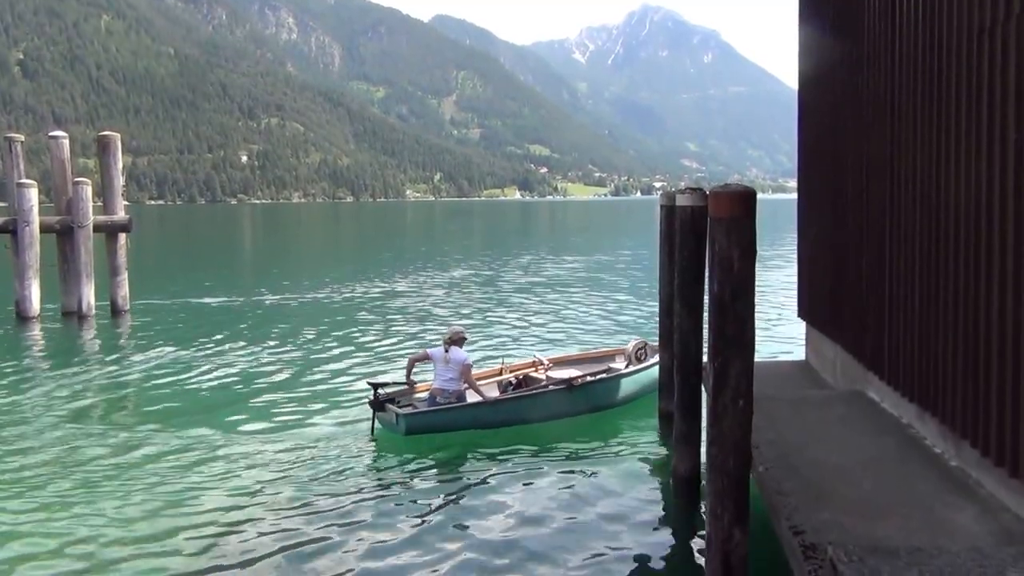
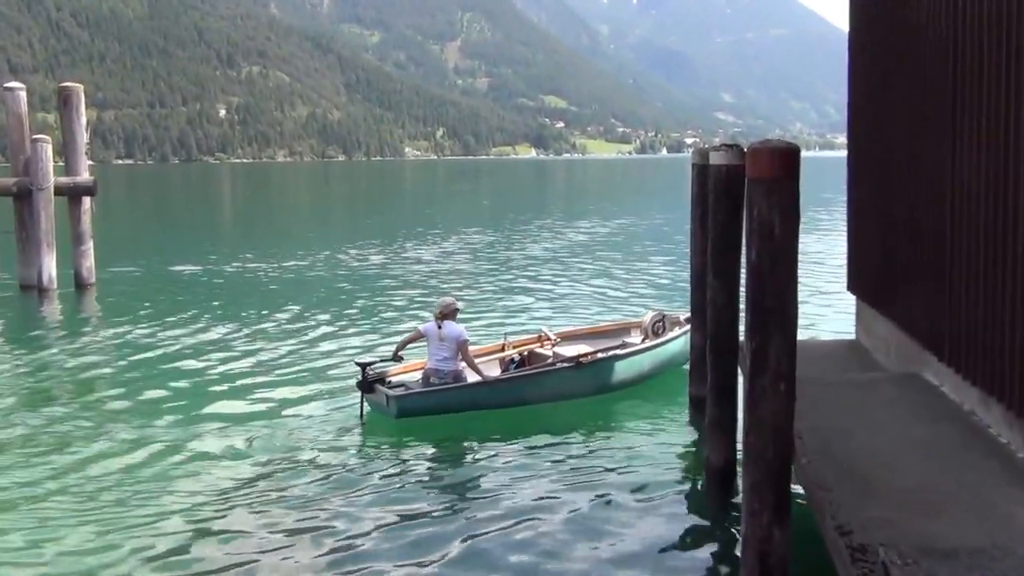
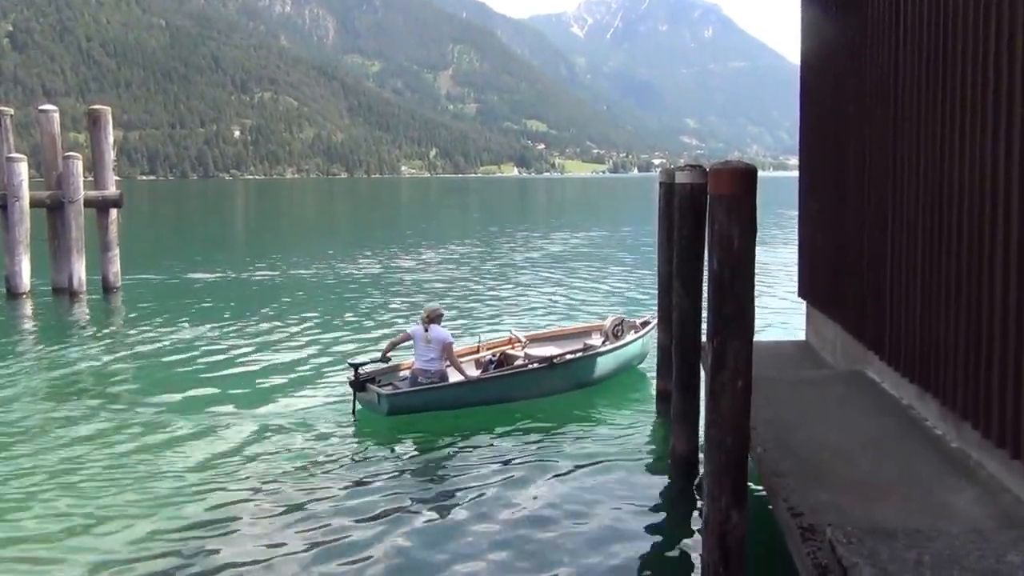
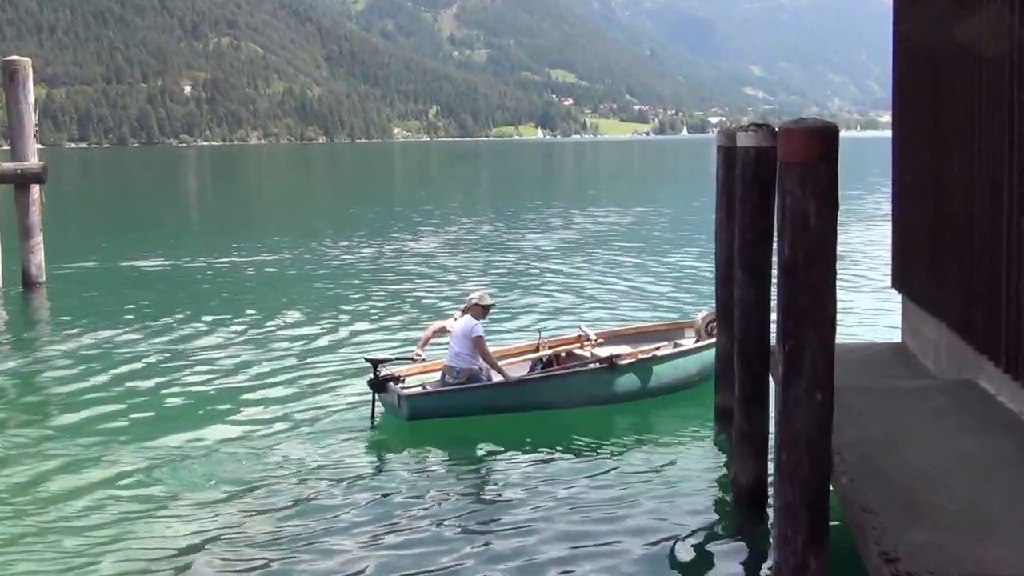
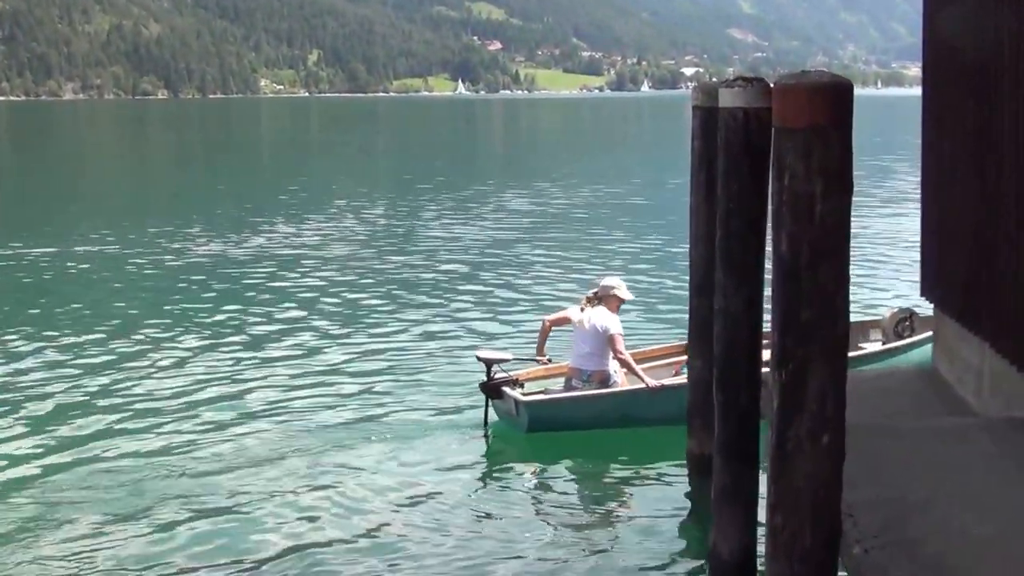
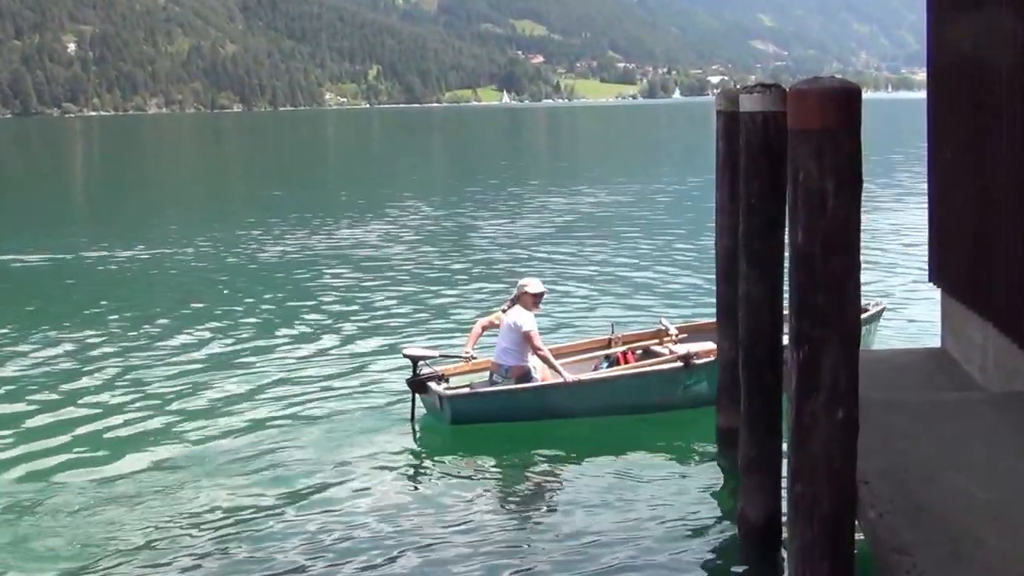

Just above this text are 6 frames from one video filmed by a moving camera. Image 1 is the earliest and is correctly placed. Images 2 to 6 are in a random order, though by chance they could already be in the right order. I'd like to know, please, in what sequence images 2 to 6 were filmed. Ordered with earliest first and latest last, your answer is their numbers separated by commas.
3, 2, 4, 6, 5
